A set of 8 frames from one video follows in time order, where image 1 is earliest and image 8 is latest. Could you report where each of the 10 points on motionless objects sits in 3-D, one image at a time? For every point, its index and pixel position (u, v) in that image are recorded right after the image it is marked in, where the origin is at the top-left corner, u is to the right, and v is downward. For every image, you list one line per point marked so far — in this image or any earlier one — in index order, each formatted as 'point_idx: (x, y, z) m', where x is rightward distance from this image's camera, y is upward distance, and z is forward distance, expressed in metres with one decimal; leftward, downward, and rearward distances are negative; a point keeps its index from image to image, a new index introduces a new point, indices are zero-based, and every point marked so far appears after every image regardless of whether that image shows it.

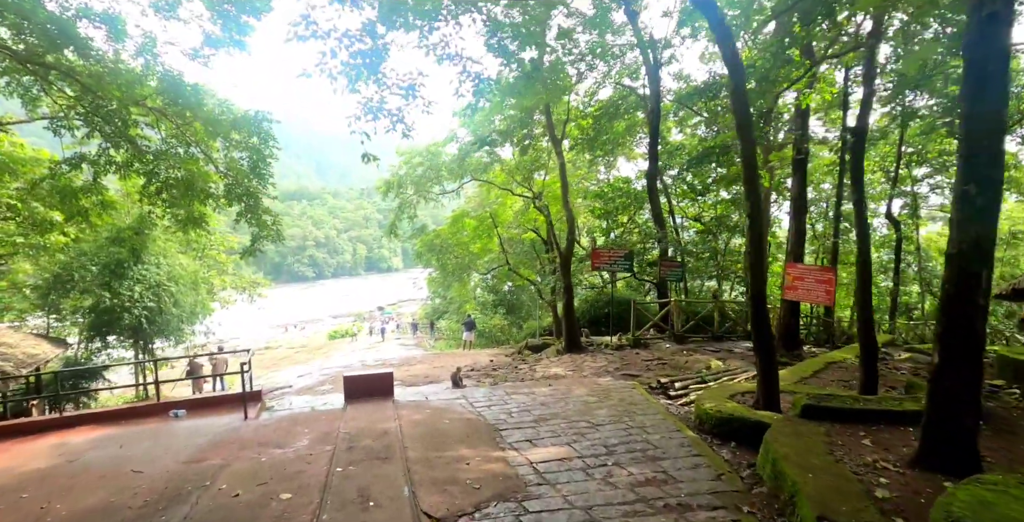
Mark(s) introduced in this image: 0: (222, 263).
0: (-10.0, -0.1, +18.5) m
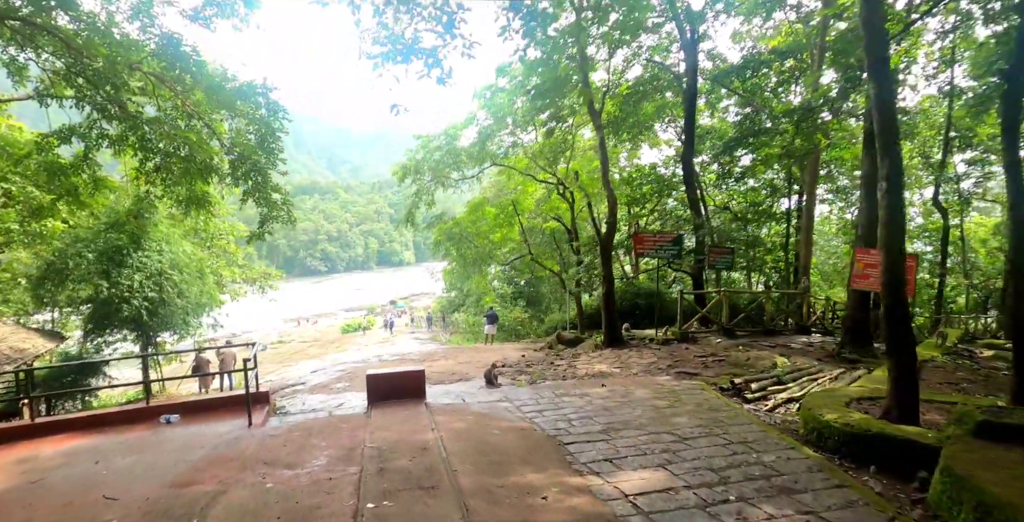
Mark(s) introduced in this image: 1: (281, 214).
0: (-9.2, +0.2, +17.6) m
1: (-4.4, +0.9, +9.9) m
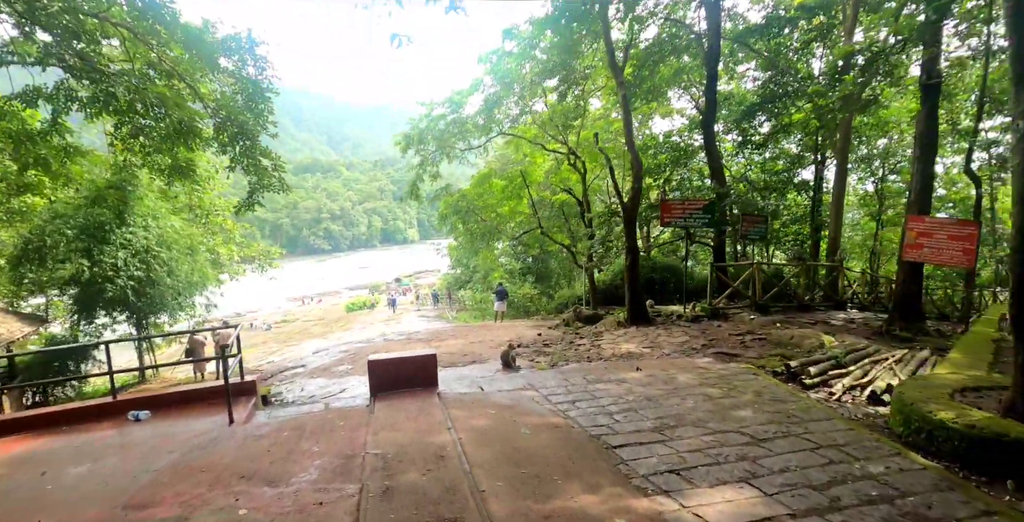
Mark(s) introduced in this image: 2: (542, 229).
0: (-8.9, +0.9, +16.8) m
1: (-4.1, +1.3, +9.1) m
2: (+0.9, +1.0, +17.8) m
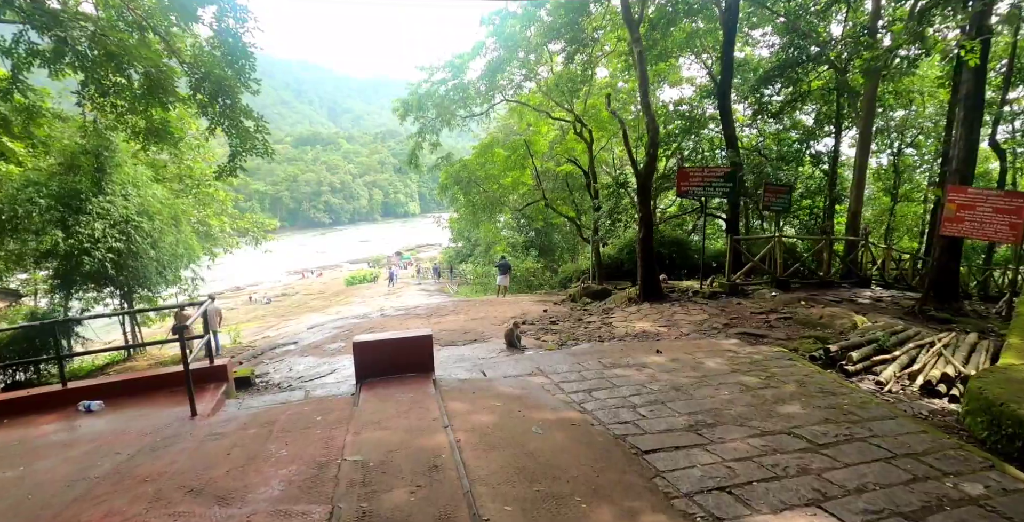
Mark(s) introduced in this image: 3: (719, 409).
0: (-8.8, +1.8, +16.2) m
1: (-4.0, +1.8, +8.4) m
2: (+1.0, +1.9, +17.1) m
3: (+1.3, -1.0, +3.4) m
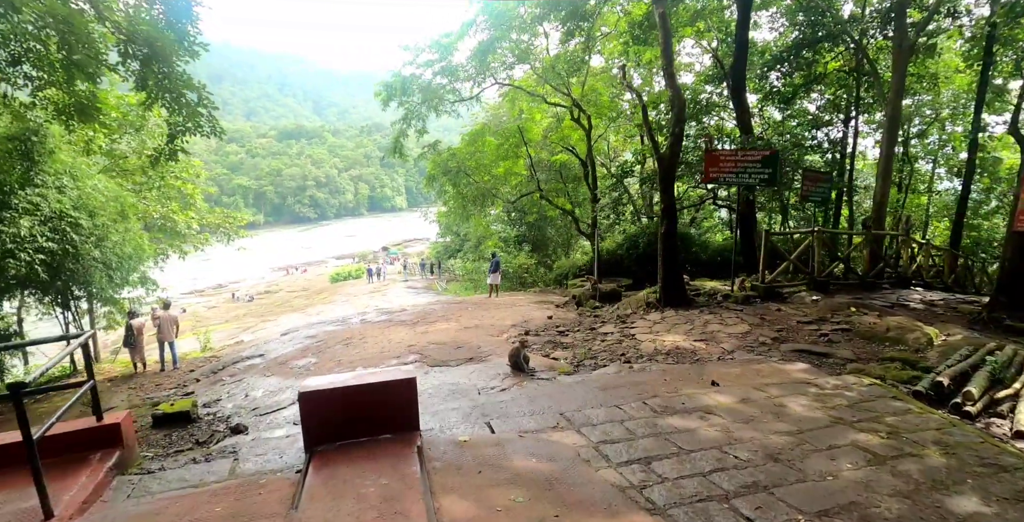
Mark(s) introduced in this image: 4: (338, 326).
0: (-9.0, +1.8, +14.7) m
1: (-4.0, +1.8, +7.0) m
2: (+0.8, +2.0, +15.8) m
3: (+1.5, -1.0, +2.2) m
4: (-3.6, -1.3, +10.9) m
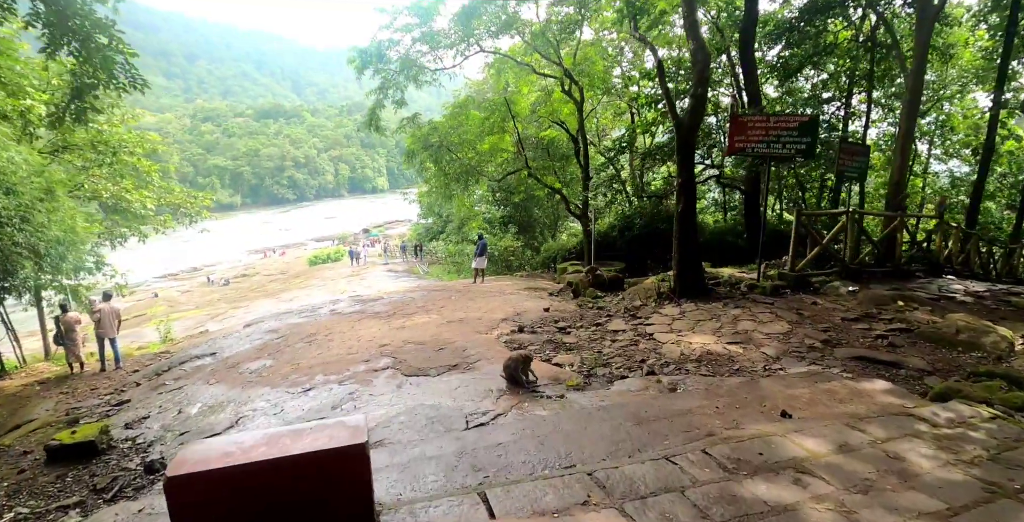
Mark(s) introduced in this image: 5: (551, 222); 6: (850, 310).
0: (-9.3, +2.2, +13.2) m
1: (-4.1, +1.9, +5.7) m
2: (+0.5, +2.5, +14.7) m
3: (+1.5, -1.0, +1.2) m
4: (-3.8, -1.1, +9.7) m
5: (+1.4, +1.4, +18.8) m
6: (+3.6, -0.5, +5.7) m
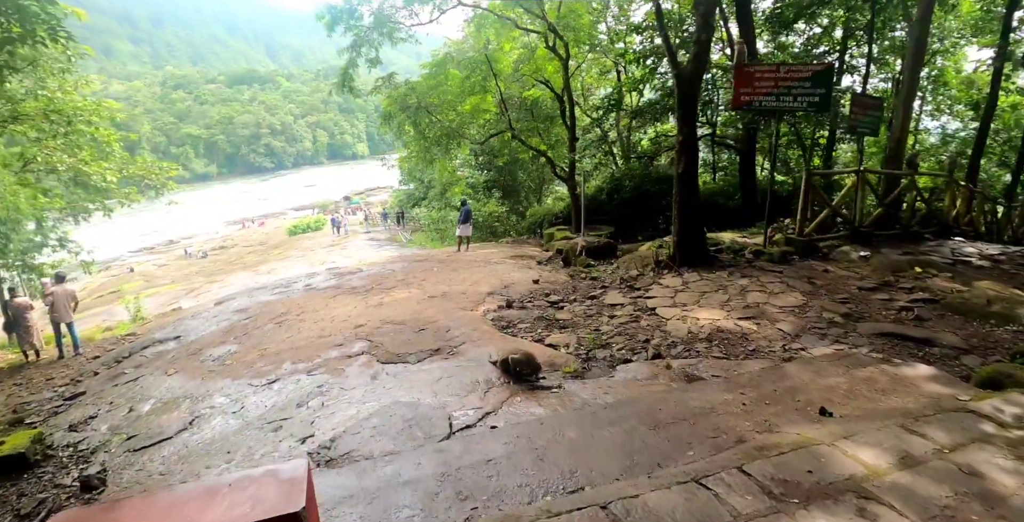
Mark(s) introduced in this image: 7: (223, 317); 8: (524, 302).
0: (-9.7, +2.8, +12.3) m
1: (-4.3, +2.1, +5.0) m
2: (0.0, +3.3, +13.9) m
3: (+1.5, -1.0, +0.8) m
4: (-4.0, -0.6, +9.2) m
5: (+0.9, +2.5, +18.2) m
6: (+3.4, -0.1, +5.2) m
7: (-4.3, -0.8, +8.1) m
8: (+0.1, -0.5, +5.7) m
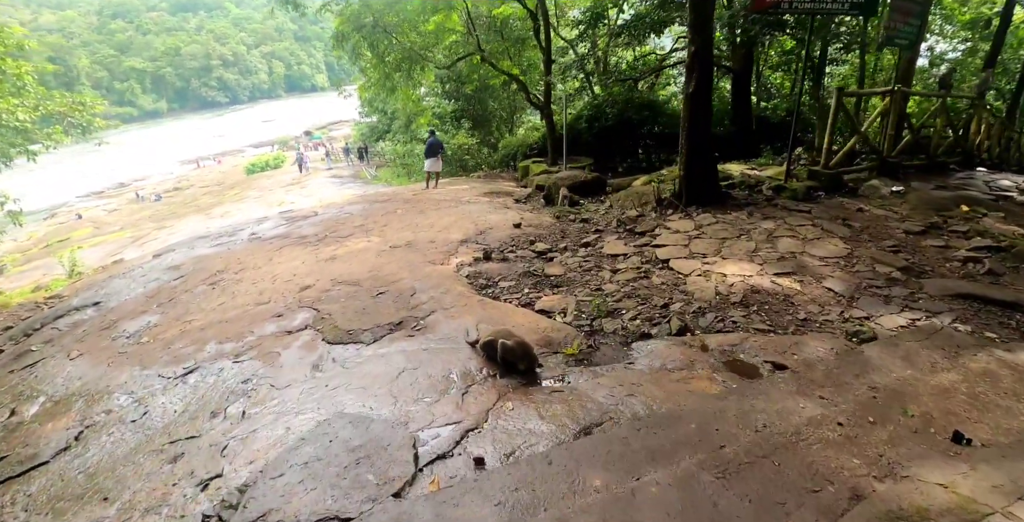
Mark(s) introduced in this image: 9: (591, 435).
0: (-10.3, +3.7, +10.4) m
1: (-4.5, +2.3, +3.5) m
2: (-0.7, +4.8, +12.5) m
3: (+1.6, -1.0, 0.0) m
4: (-4.3, +0.2, +8.0) m
5: (-0.1, +4.6, +16.8) m
6: (+3.3, +0.4, +4.4) m
7: (-4.6, -0.2, +7.0) m
8: (-0.1, 0.0, +4.8) m
9: (+0.3, -0.7, +2.0) m
